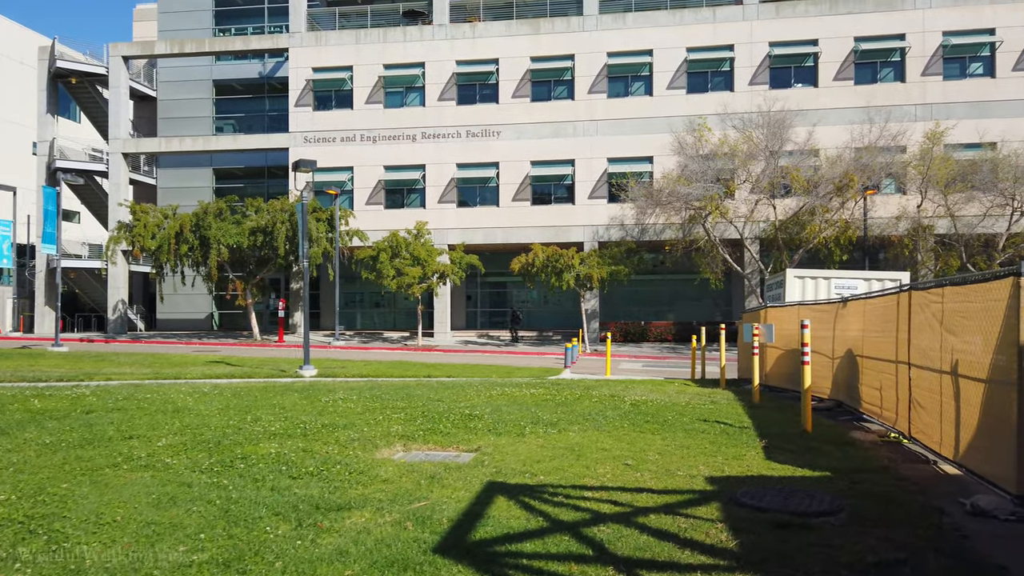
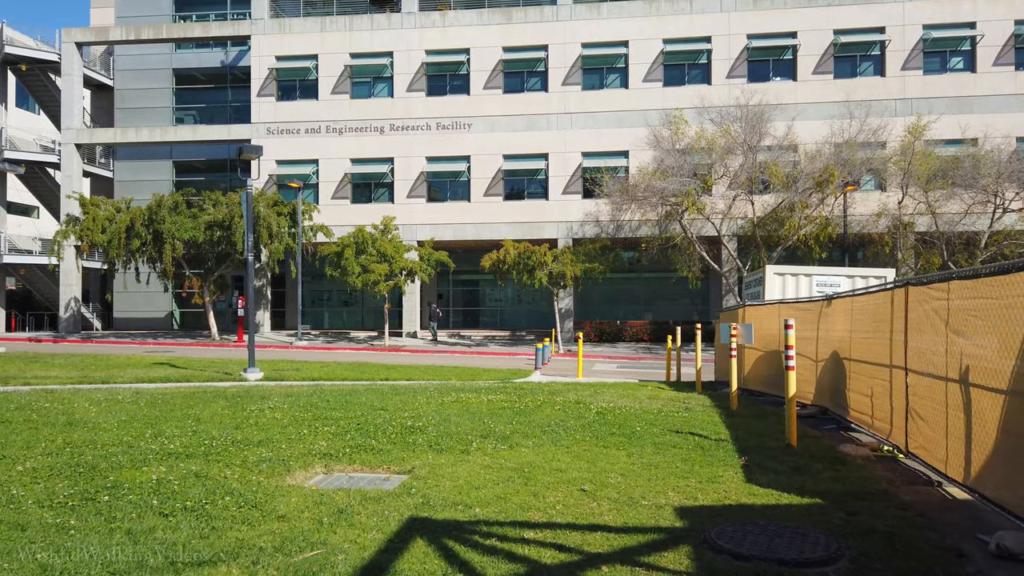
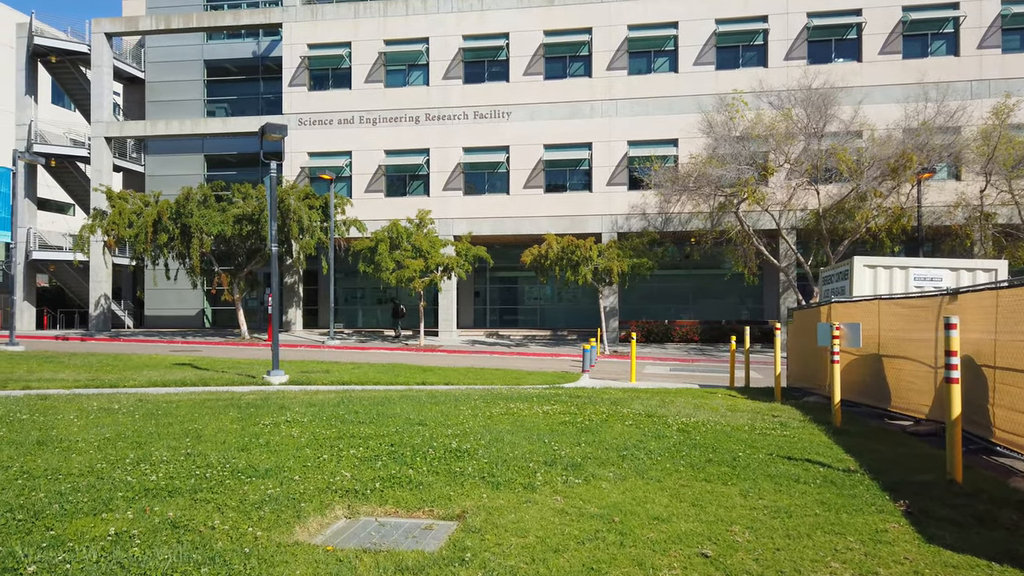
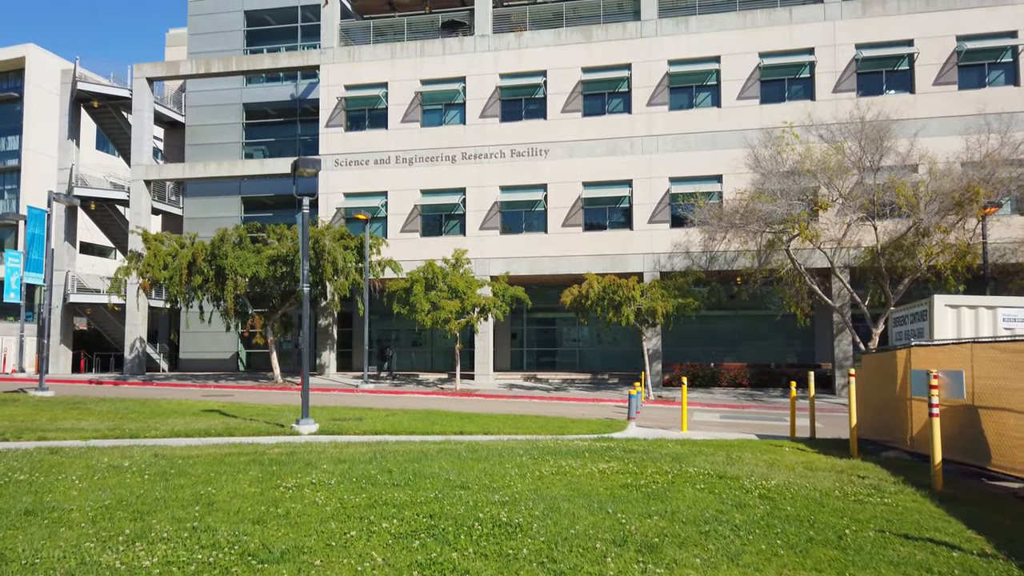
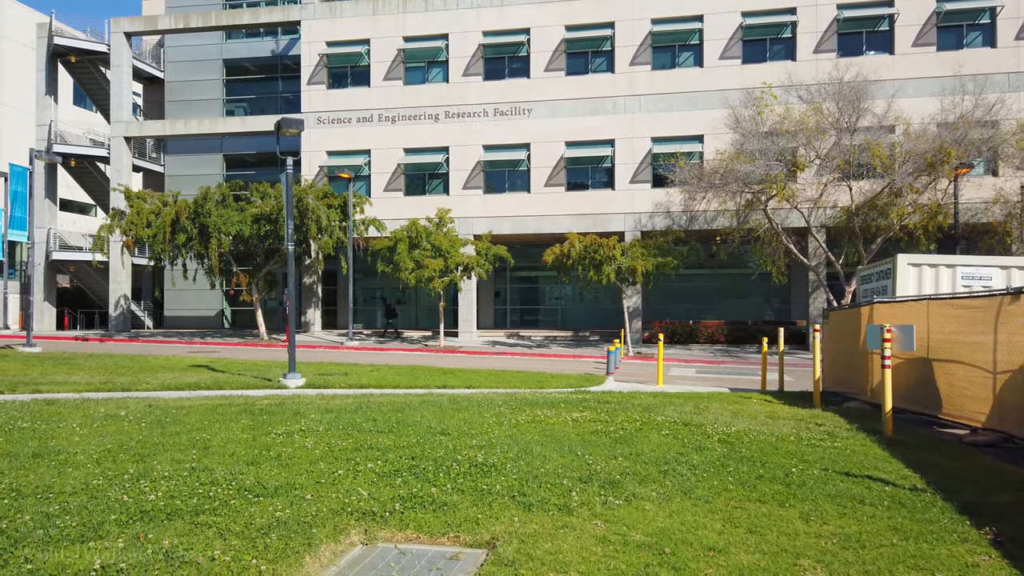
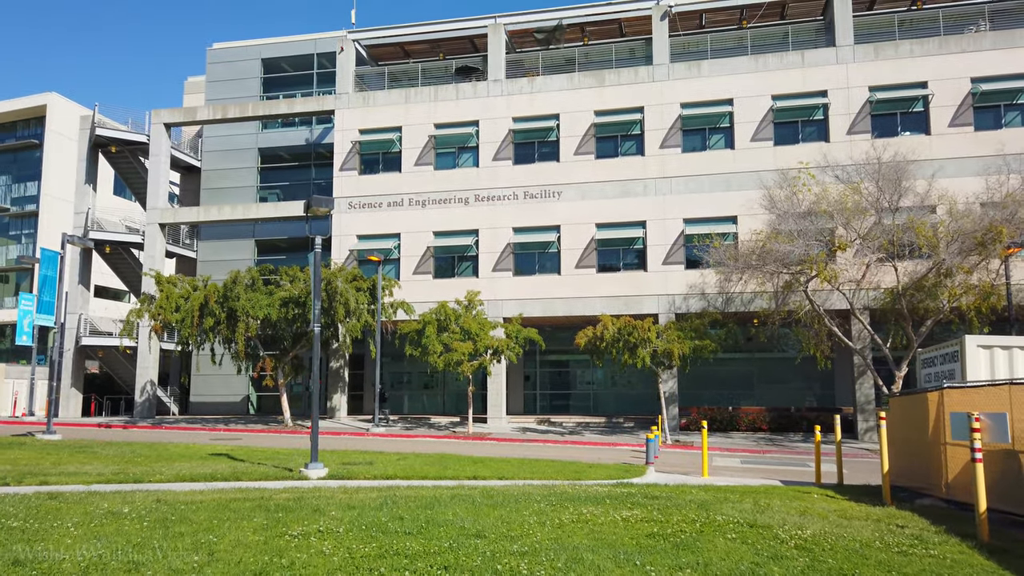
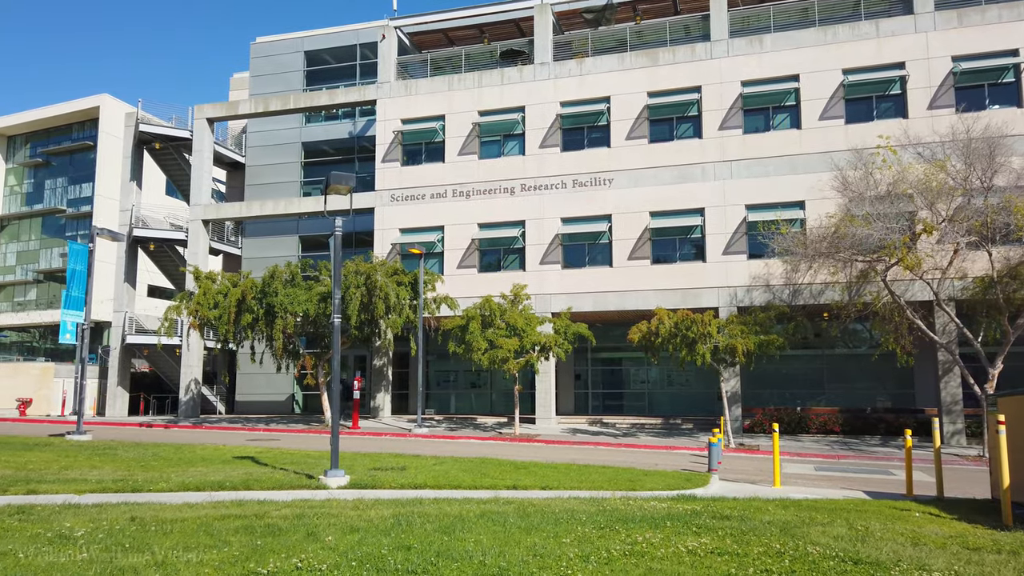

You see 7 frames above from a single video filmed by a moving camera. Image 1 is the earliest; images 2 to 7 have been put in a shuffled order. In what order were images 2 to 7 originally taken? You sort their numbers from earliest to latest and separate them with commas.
2, 3, 5, 4, 6, 7
